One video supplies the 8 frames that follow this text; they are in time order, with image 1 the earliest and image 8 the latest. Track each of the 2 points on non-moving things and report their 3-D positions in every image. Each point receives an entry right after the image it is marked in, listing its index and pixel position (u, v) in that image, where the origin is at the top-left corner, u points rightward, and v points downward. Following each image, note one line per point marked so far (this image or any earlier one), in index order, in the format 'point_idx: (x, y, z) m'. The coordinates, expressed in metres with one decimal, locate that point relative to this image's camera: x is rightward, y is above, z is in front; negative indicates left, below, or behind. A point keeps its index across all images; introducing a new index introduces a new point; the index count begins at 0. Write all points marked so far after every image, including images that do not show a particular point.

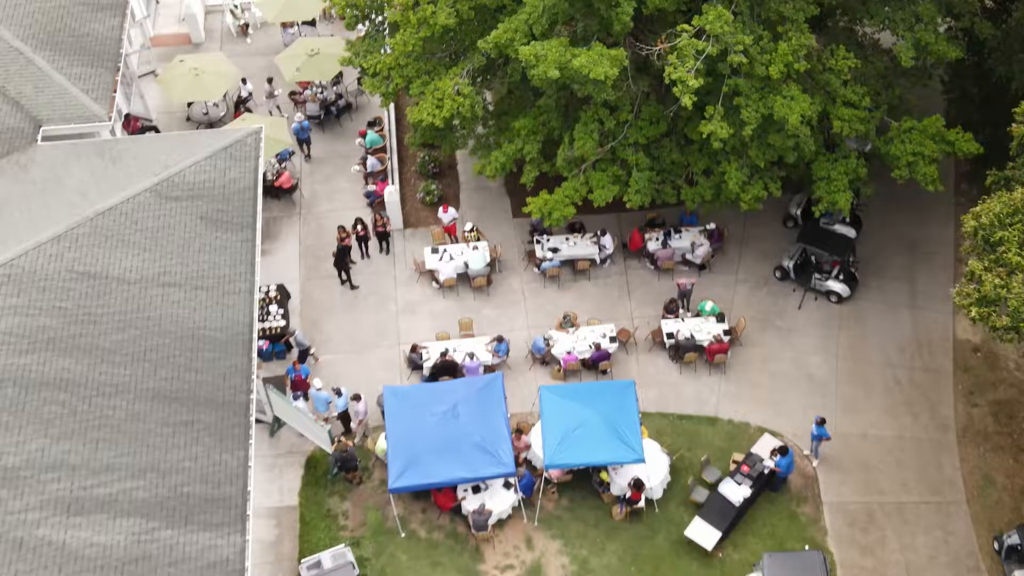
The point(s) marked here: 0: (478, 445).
0: (-0.7, -2.9, +19.8) m
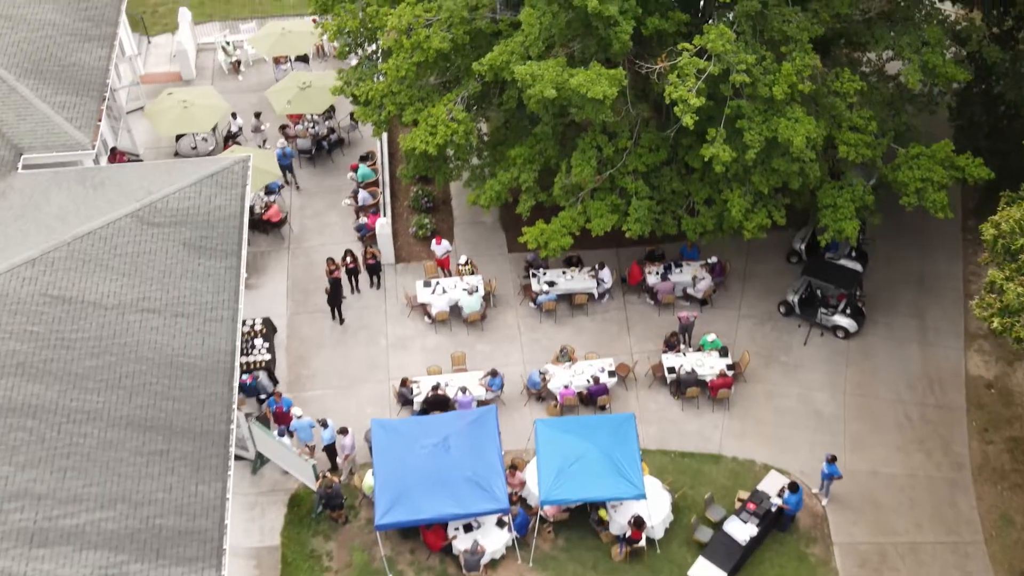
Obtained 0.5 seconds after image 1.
0: (-0.8, -3.4, +18.7) m
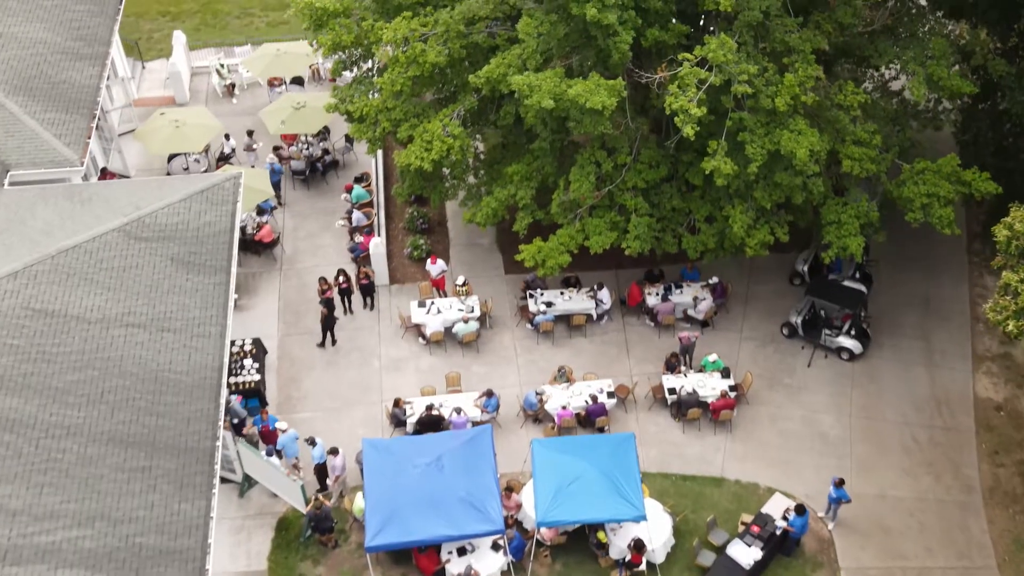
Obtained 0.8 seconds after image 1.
0: (-0.8, -3.6, +18.0) m
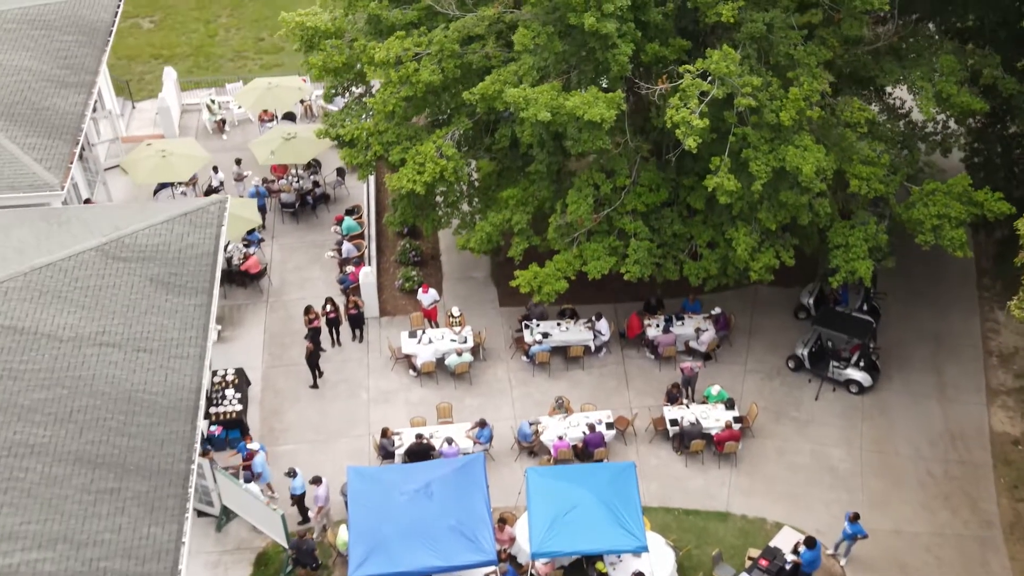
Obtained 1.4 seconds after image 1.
0: (-0.9, -3.8, +16.9) m
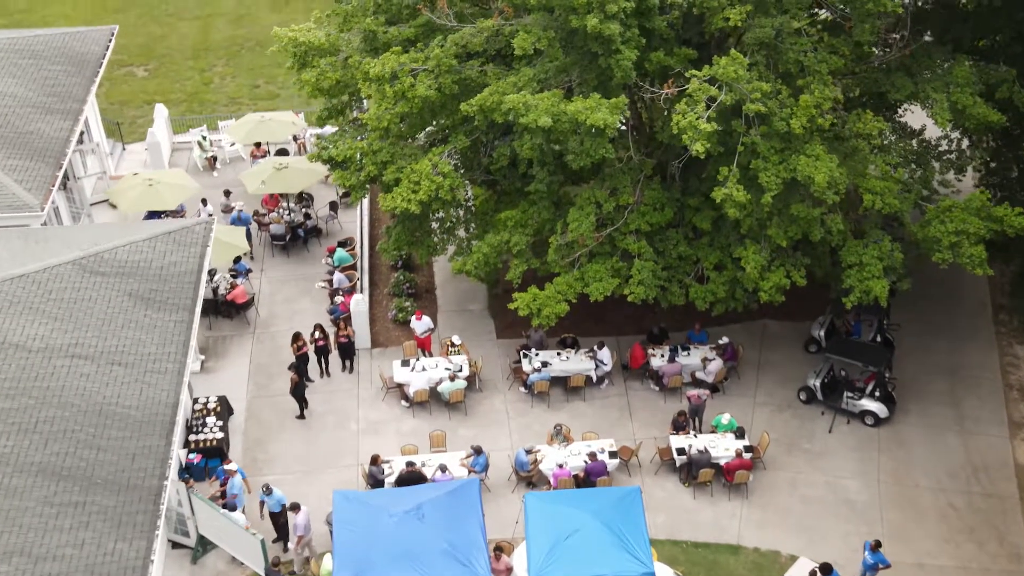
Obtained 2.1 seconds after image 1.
0: (-1.0, -3.9, +15.6) m
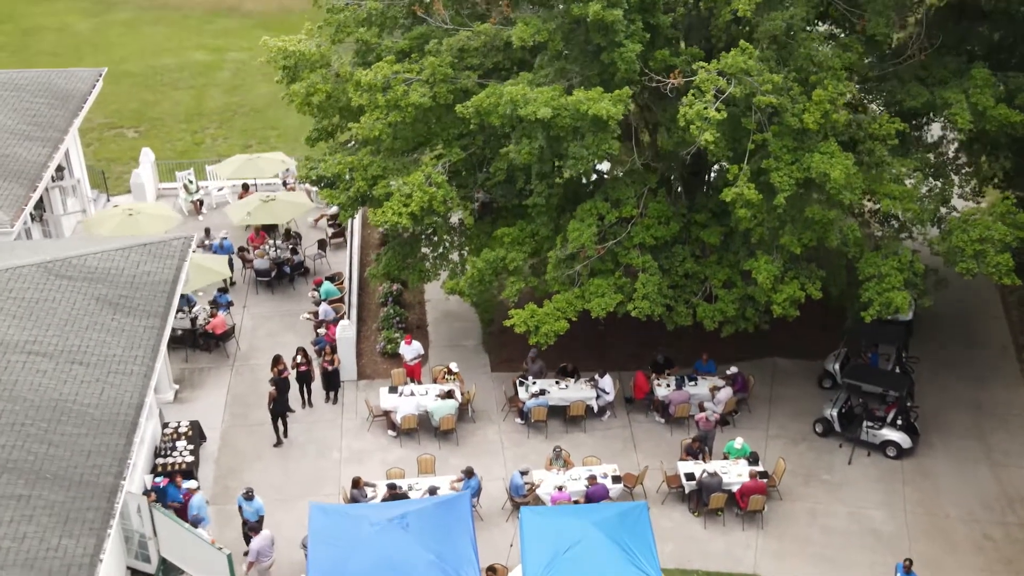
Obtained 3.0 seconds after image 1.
0: (-1.0, -3.7, +14.0) m
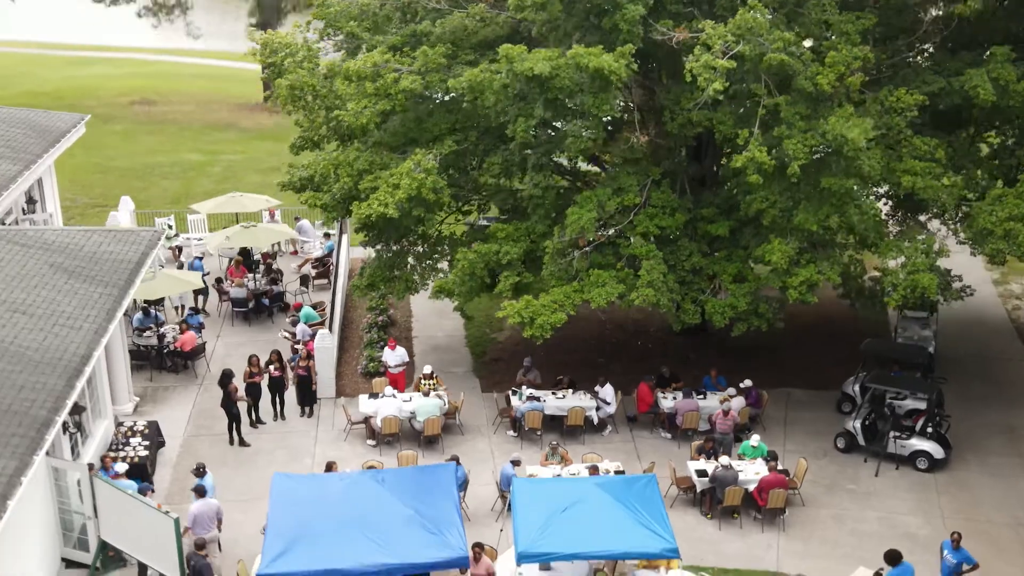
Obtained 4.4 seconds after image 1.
0: (-1.1, -2.7, +12.0) m
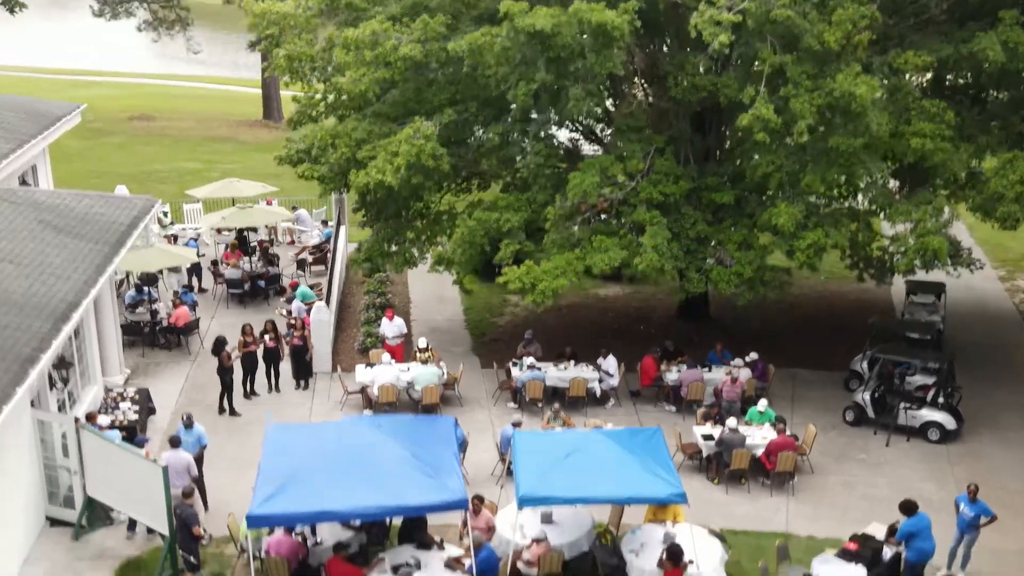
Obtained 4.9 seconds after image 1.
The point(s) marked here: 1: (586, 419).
0: (-1.1, -1.9, +11.6) m
1: (+1.2, -2.2, +18.0) m
